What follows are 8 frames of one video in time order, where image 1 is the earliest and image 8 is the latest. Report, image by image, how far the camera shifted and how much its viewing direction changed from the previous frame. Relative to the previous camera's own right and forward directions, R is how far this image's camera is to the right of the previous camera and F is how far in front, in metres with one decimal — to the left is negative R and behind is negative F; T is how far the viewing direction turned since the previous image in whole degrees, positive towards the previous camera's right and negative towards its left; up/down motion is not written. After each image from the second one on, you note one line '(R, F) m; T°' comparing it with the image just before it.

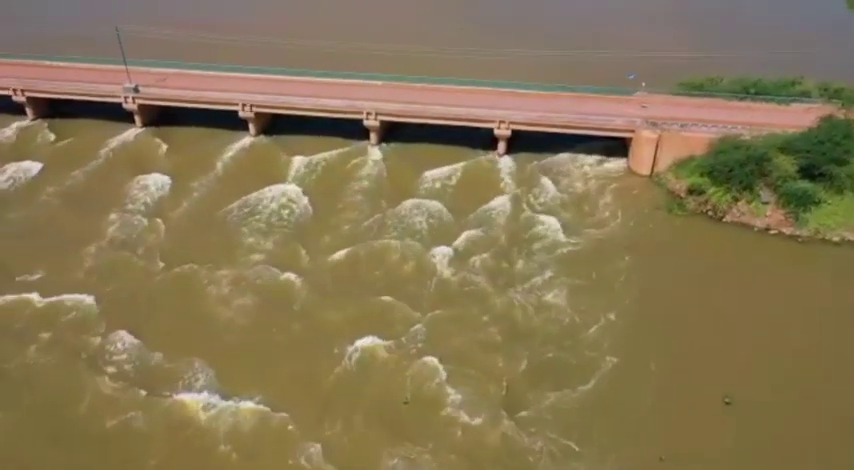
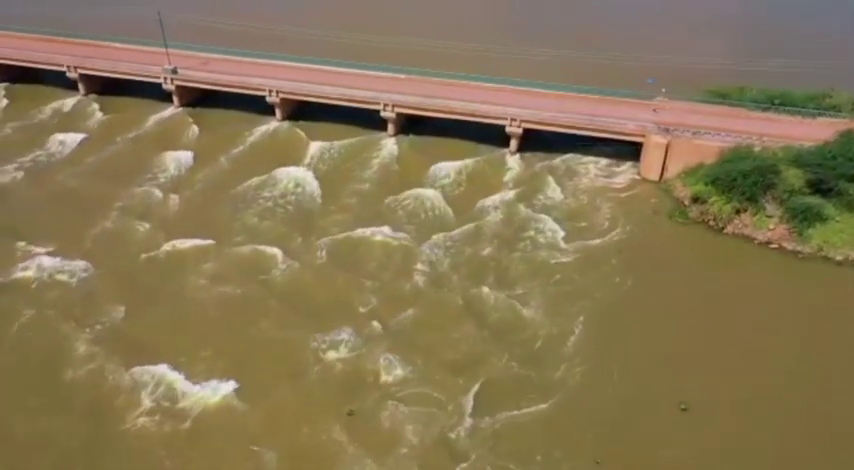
(+3.3, -0.2) m; -6°
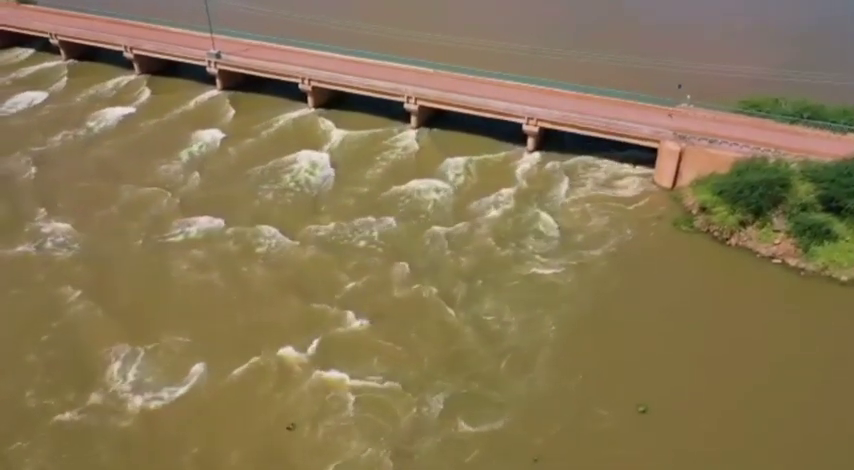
(+3.1, -0.2) m; -6°
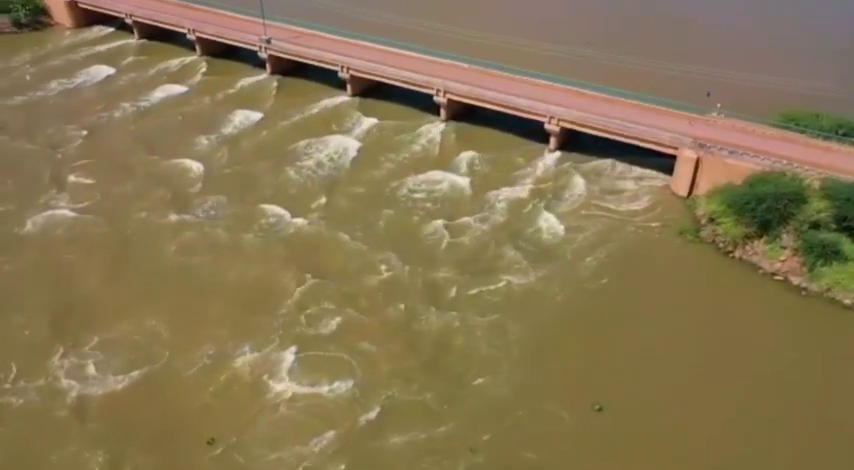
(+3.2, -0.2) m; -6°
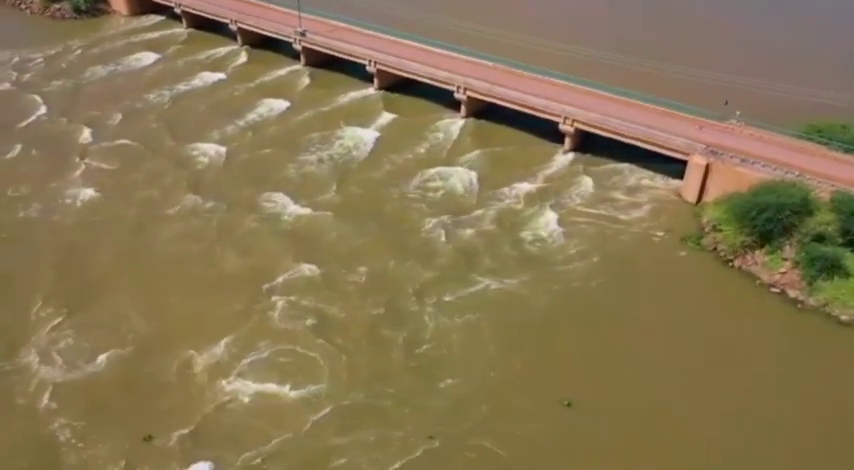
(+2.2, -0.4) m; -4°
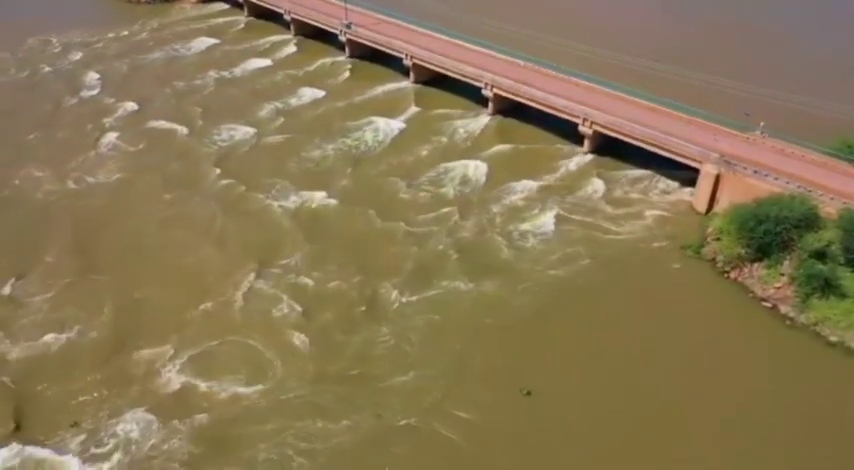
(+3.0, -0.6) m; -6°
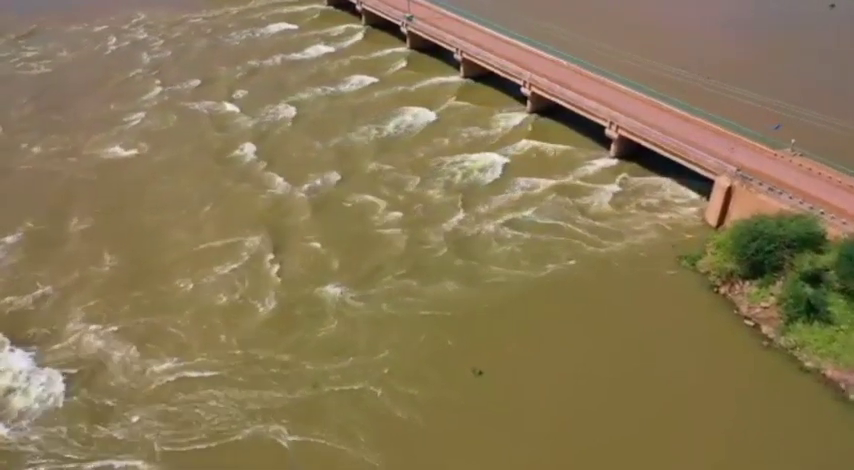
(+4.1, -0.7) m; -8°
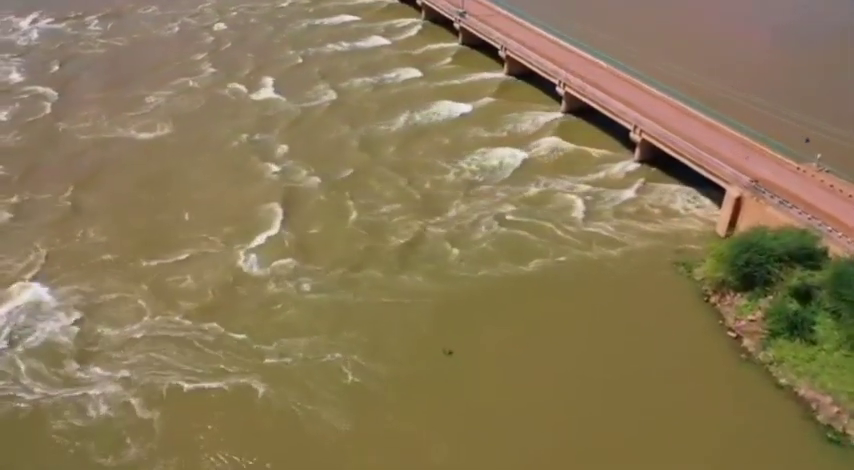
(+3.5, -0.7) m; -7°
